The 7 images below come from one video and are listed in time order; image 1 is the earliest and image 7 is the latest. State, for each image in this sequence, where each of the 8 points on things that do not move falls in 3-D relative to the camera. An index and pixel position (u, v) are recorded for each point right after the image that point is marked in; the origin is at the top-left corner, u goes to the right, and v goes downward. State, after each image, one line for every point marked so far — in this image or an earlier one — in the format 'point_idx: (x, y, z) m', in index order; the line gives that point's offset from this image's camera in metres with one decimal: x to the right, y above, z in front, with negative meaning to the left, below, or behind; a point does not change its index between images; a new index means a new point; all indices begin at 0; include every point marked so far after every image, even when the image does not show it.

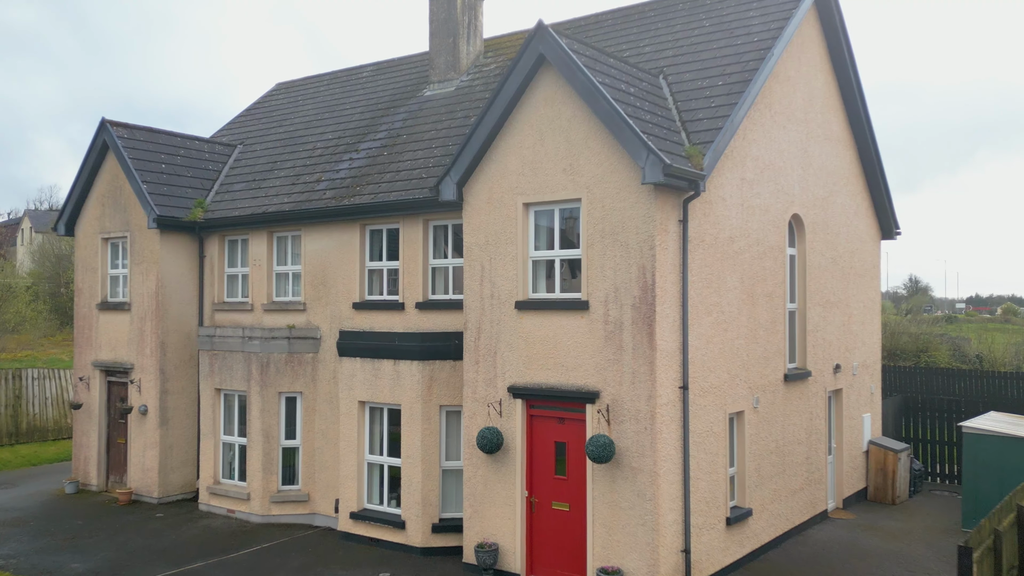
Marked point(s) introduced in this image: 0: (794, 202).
0: (+2.4, +0.7, +12.3) m
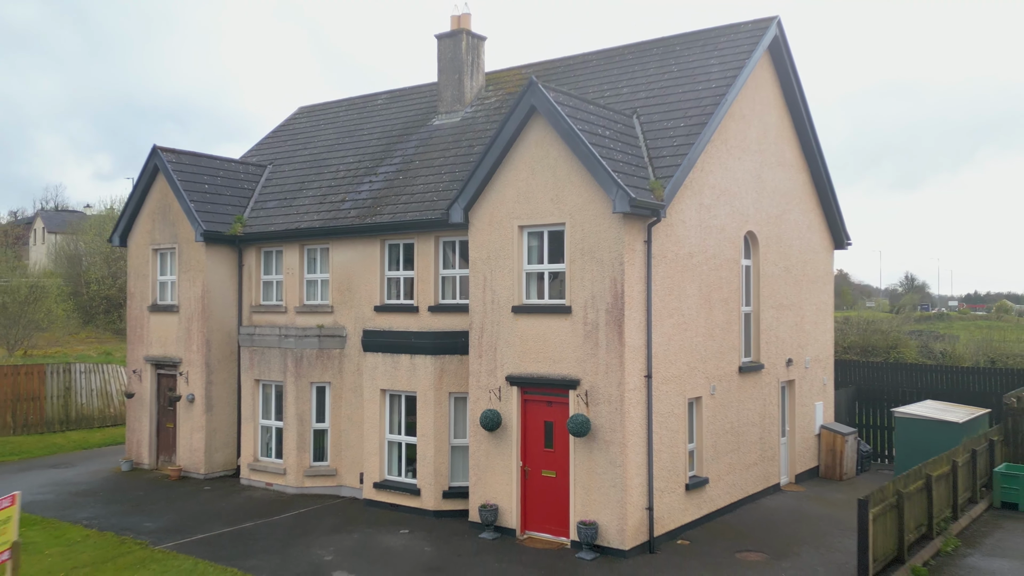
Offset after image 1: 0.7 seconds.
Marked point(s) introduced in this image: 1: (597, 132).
0: (+2.3, +0.7, +14.5) m
1: (+0.7, +1.3, +12.1) m
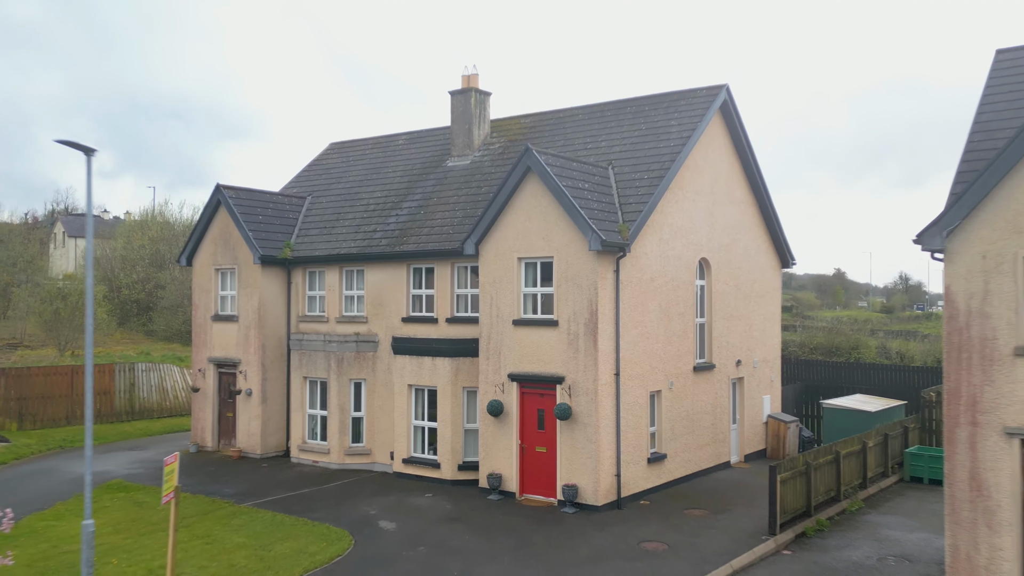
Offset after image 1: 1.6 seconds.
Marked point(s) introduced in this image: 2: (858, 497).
0: (+2.3, +0.5, +18.1) m
1: (+0.7, +1.1, +15.7) m
2: (+3.9, -2.4, +16.9) m
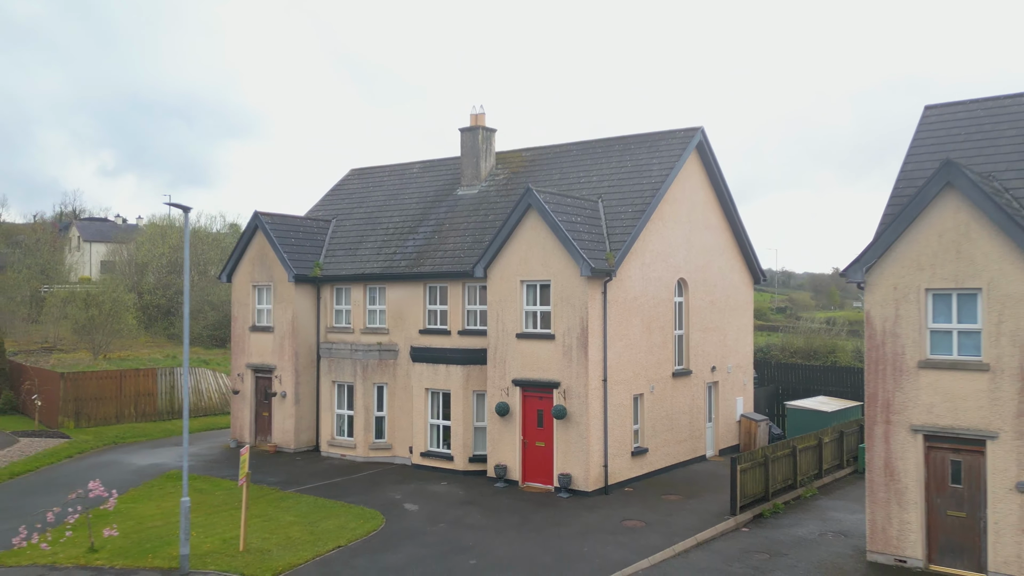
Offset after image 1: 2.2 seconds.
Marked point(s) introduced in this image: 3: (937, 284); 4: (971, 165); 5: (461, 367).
0: (+2.4, +0.2, +20.9) m
1: (+0.8, +0.9, +18.5) m
2: (+4.0, -2.6, +19.6) m
3: (+3.9, 0.0, +13.5) m
4: (+4.8, +1.3, +15.6) m
5: (-0.7, -1.1, +19.9) m
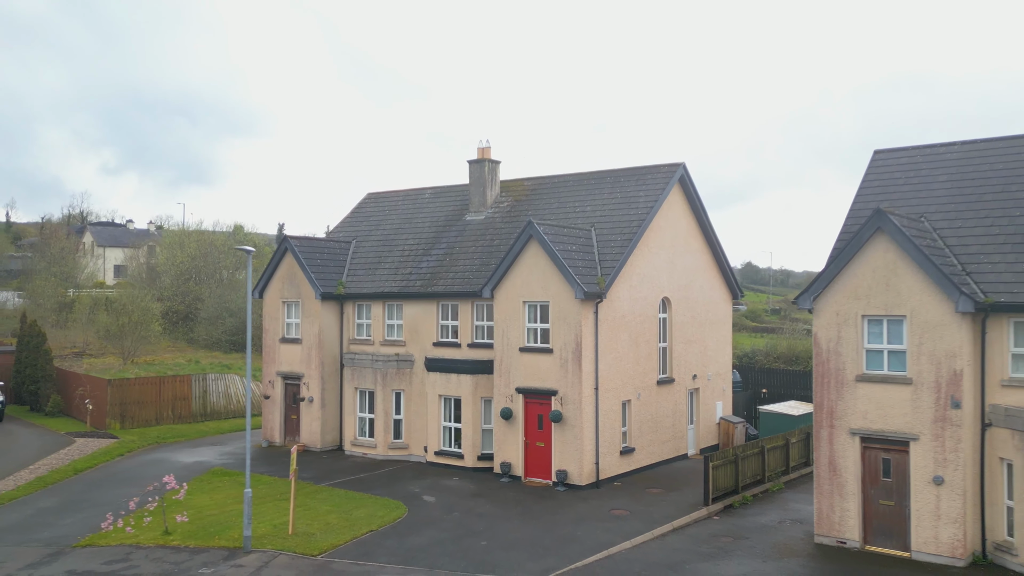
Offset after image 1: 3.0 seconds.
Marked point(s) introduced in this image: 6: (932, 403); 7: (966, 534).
0: (+2.4, 0.0, +23.6) m
1: (+0.8, +0.6, +21.2) m
2: (+4.0, -2.9, +22.3) m
3: (+3.9, -0.3, +16.2) m
4: (+4.9, +1.0, +18.3) m
5: (-0.6, -1.3, +22.6) m
6: (+4.4, -1.2, +15.5) m
7: (+4.7, -2.5, +15.2) m
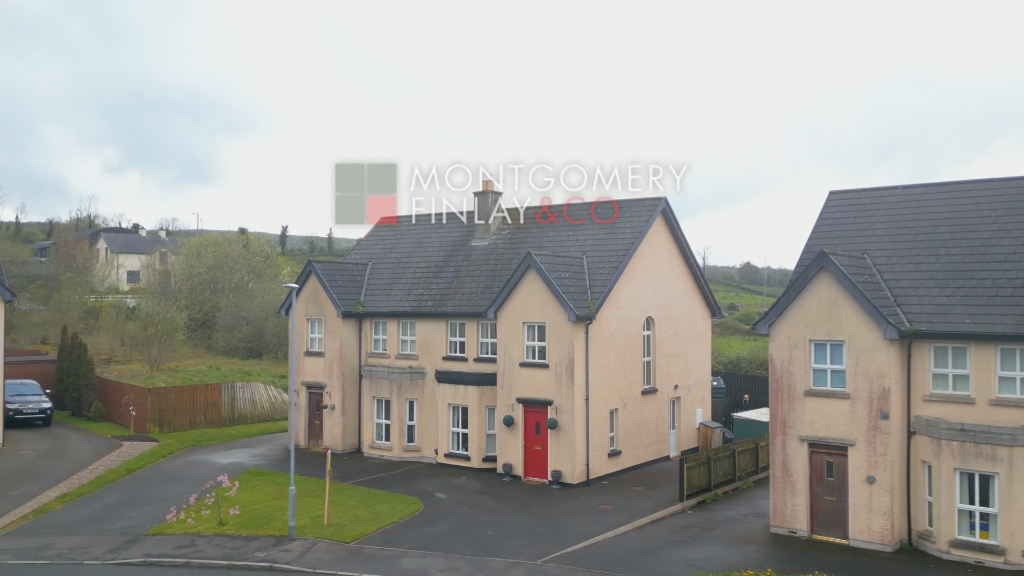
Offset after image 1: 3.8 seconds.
0: (+2.4, -0.4, +26.5) m
1: (+0.8, +0.2, +24.2) m
2: (+4.1, -3.3, +25.3) m
3: (+4.0, -0.6, +19.2) m
4: (+4.9, +0.6, +21.3) m
5: (-0.6, -1.7, +25.6) m
6: (+4.4, -1.6, +18.5) m
7: (+4.7, -2.9, +18.1) m
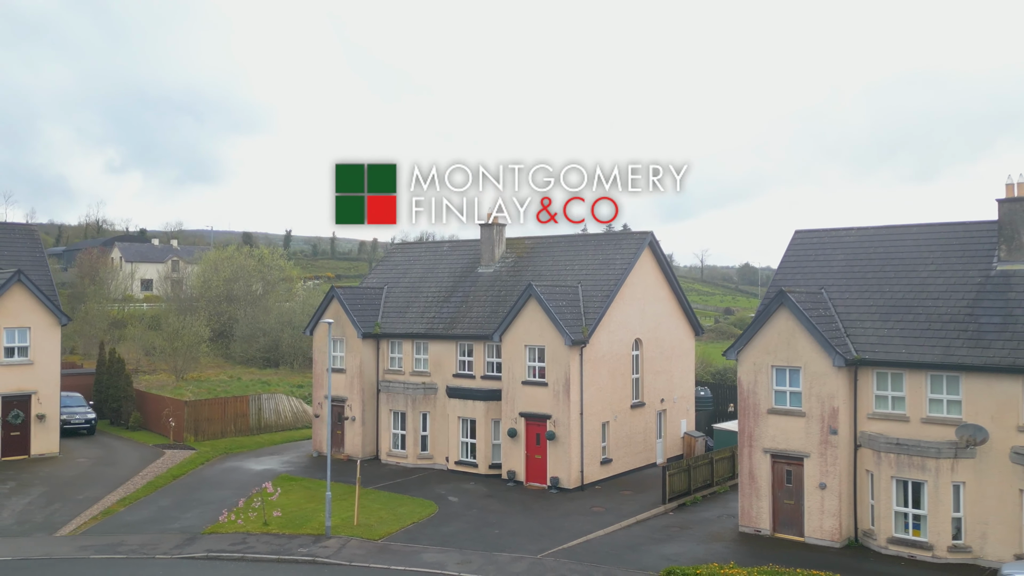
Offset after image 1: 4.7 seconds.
0: (+2.5, -0.9, +29.7) m
1: (+0.9, -0.3, +27.3) m
2: (+4.1, -3.8, +28.5) m
3: (+4.0, -1.1, +22.4) m
4: (+4.9, +0.1, +24.4) m
5: (-0.6, -2.2, +28.7) m
6: (+4.5, -2.1, +21.6) m
7: (+4.7, -3.4, +21.3) m
